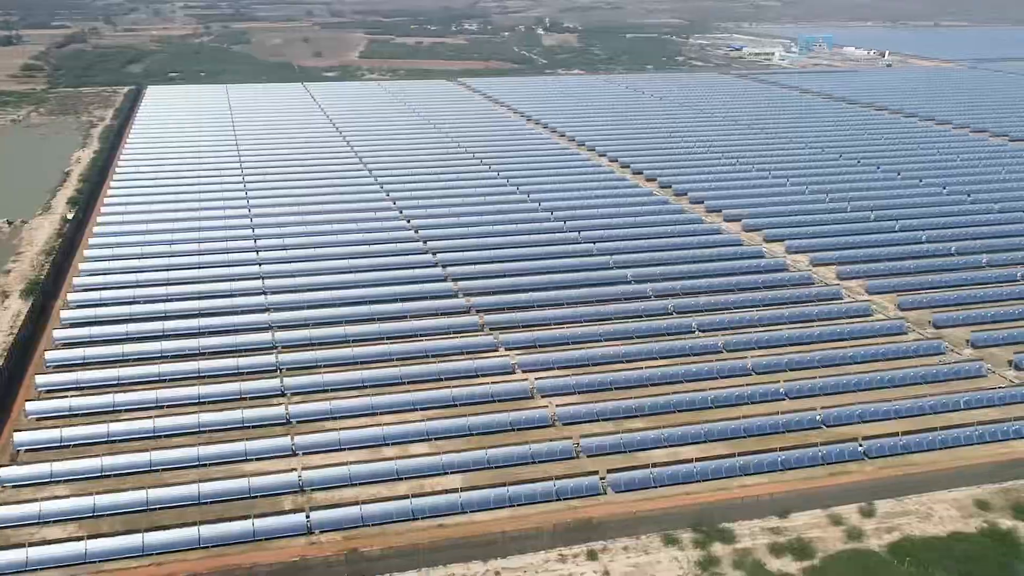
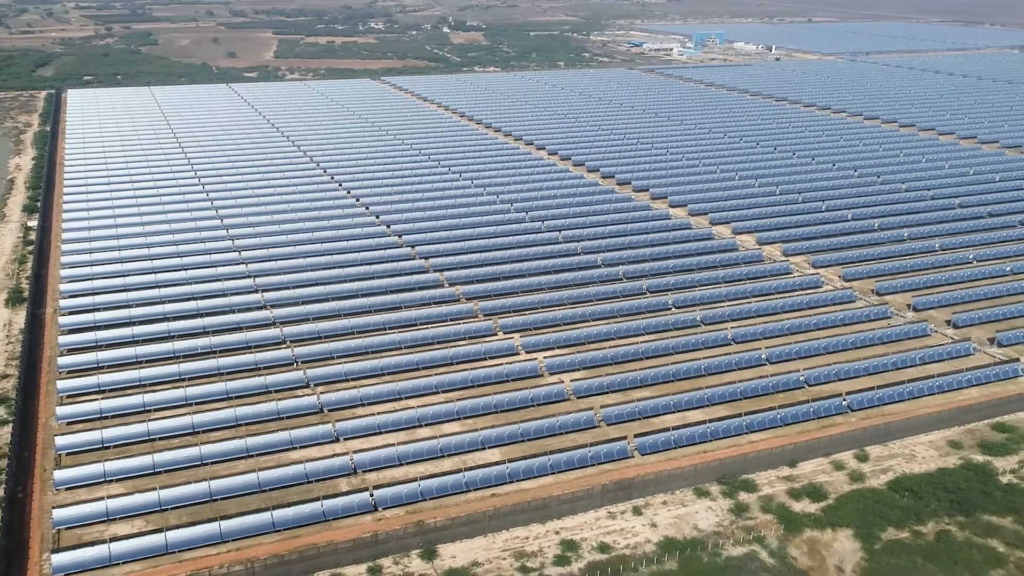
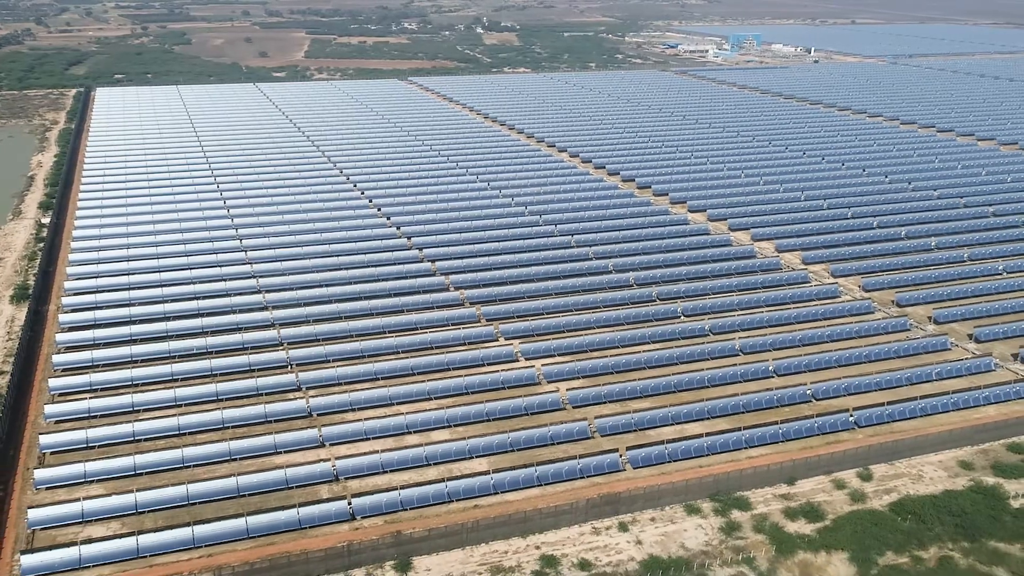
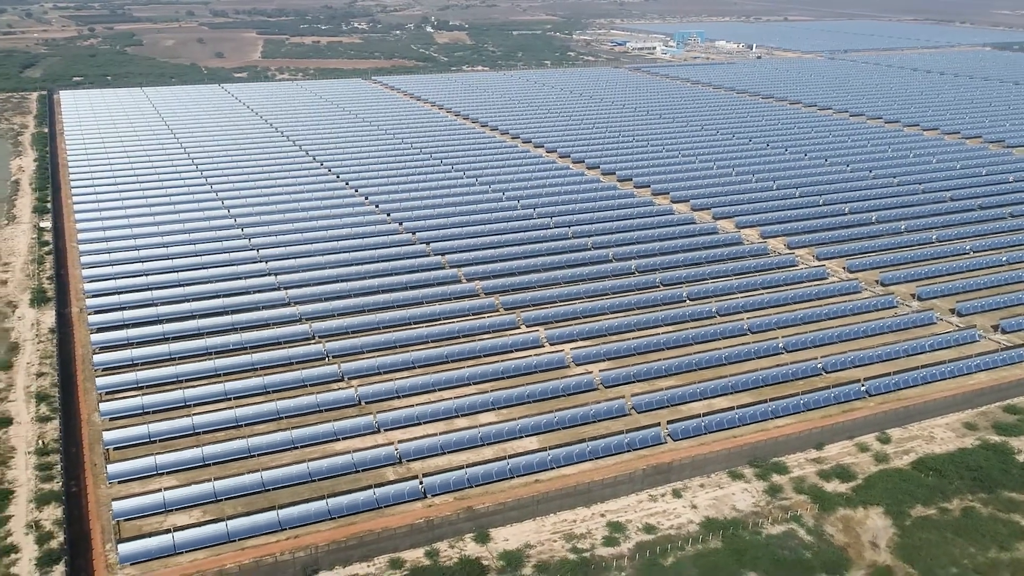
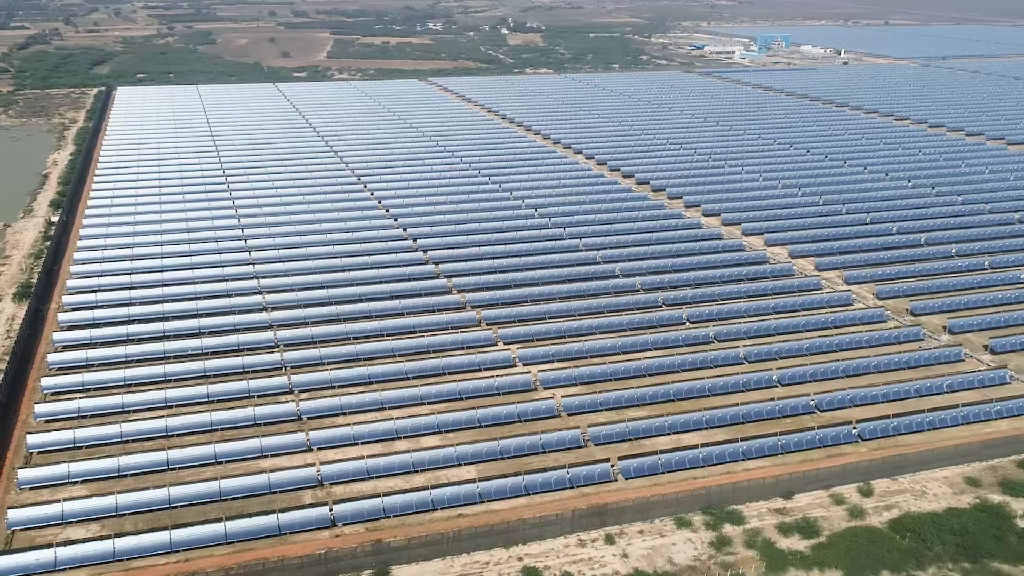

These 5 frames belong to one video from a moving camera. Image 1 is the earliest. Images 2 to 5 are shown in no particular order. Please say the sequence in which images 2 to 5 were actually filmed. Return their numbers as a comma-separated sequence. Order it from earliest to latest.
5, 3, 2, 4
